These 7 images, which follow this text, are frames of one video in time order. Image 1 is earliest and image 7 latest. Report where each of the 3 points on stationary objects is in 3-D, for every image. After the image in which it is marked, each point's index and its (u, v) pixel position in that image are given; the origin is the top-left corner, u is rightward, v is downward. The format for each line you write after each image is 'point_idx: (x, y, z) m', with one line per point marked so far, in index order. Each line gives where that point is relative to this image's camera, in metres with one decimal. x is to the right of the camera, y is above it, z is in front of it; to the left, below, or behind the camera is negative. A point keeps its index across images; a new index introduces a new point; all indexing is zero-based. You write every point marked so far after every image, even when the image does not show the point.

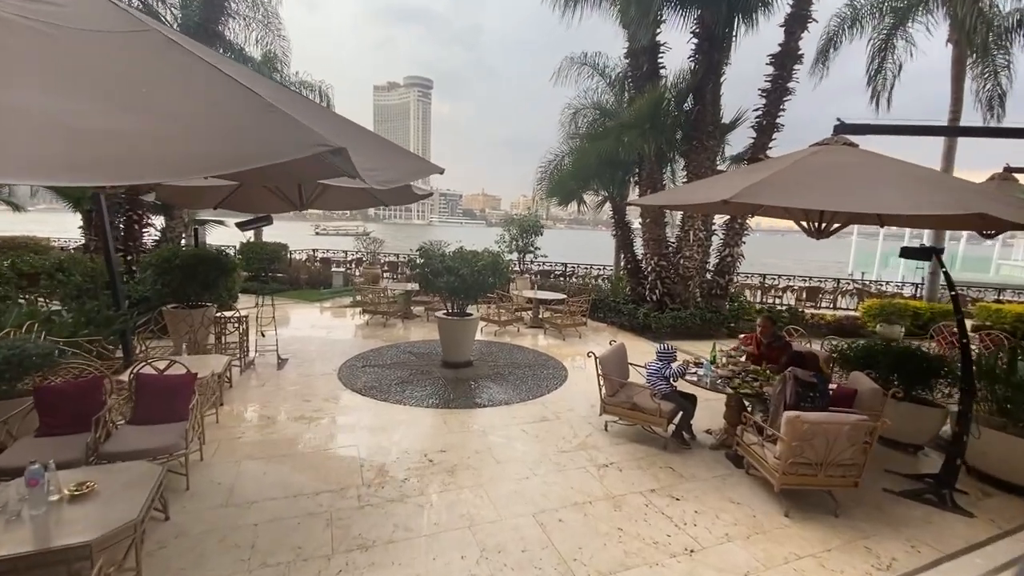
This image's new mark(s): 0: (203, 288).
0: (-4.3, 0.0, +6.2) m
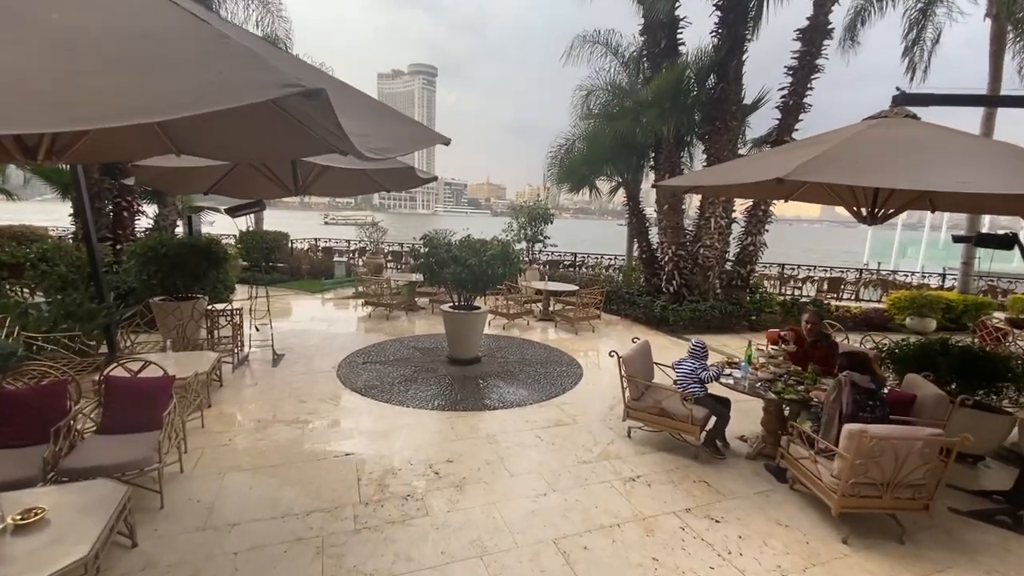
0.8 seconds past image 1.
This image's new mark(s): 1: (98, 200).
0: (-4.2, +0.1, +5.8) m
1: (-6.7, +1.4, +7.2) m
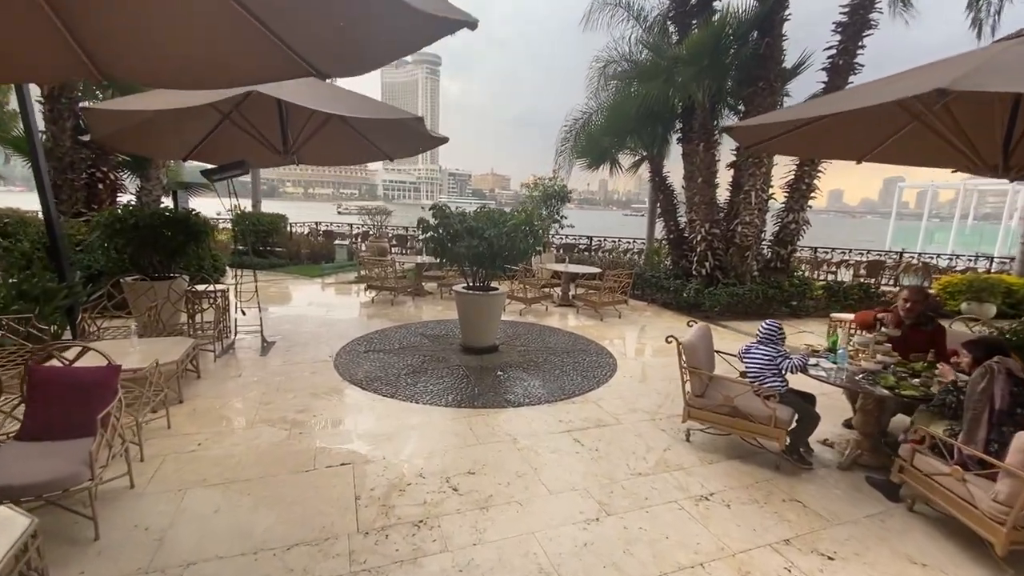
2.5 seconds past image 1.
0: (-3.9, +0.4, +5.1) m
1: (-6.4, +1.7, +6.5) m
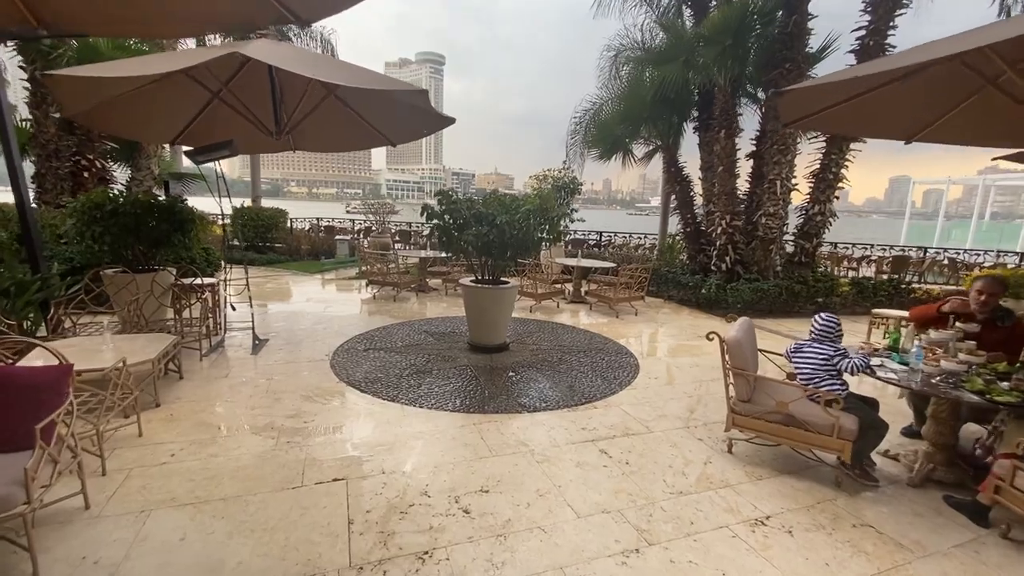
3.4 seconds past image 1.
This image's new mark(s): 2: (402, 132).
0: (-3.8, +0.4, +4.7) m
1: (-6.3, +1.8, +6.1) m
2: (-1.2, +1.7, +5.0) m
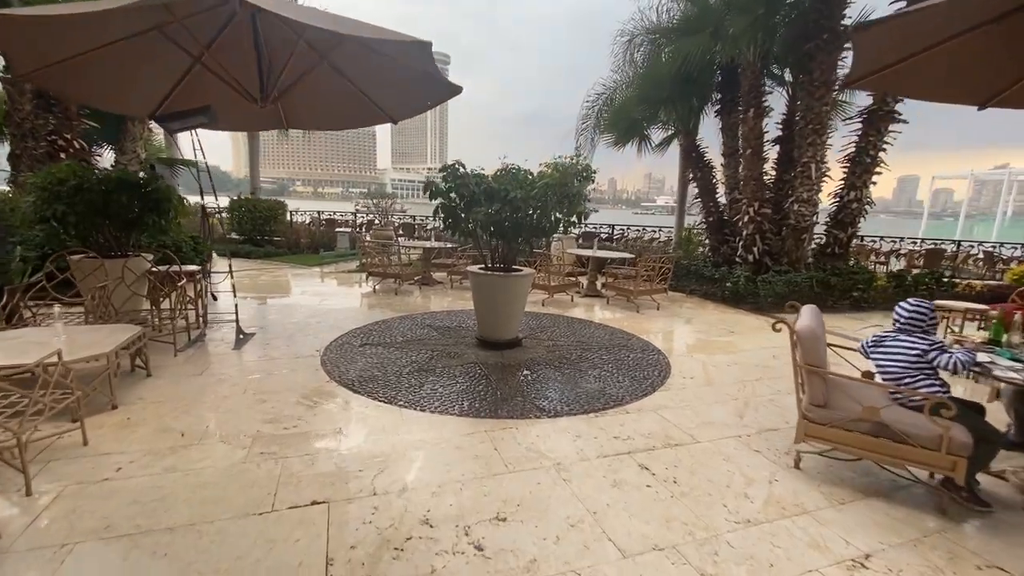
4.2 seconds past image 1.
0: (-3.6, +0.6, +4.2) m
1: (-6.1, +1.9, +5.7) m
2: (-1.1, +1.8, +4.5) m
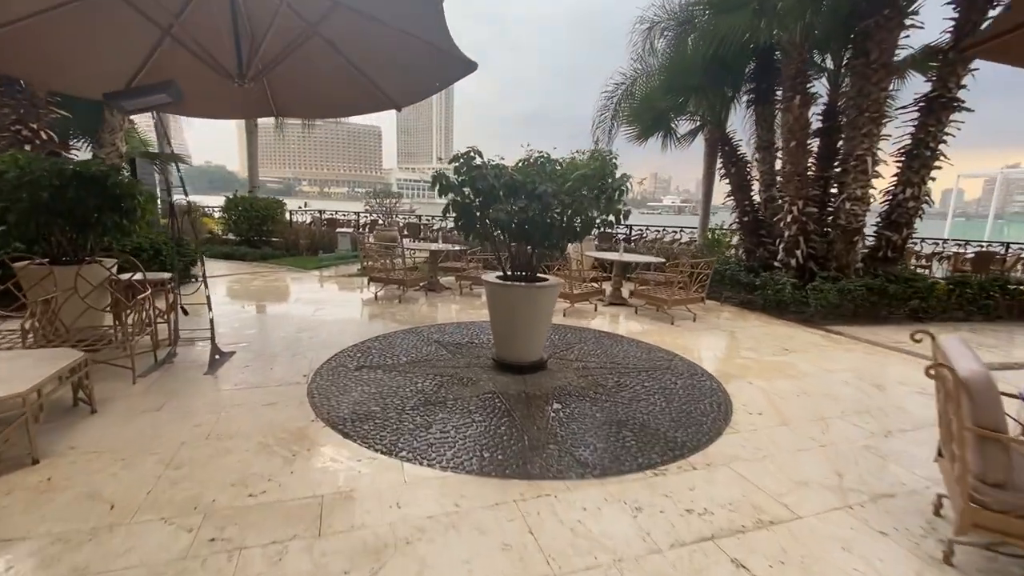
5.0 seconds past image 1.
0: (-3.4, +0.5, +3.6) m
1: (-5.9, +1.8, +5.1) m
2: (-0.9, +1.7, +3.8) m
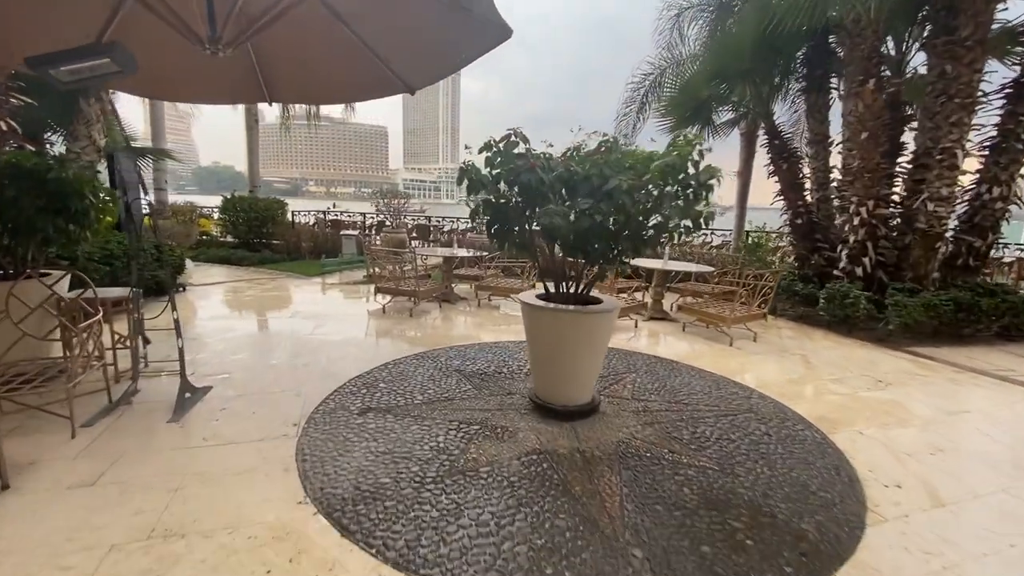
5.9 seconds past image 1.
0: (-3.2, +0.3, +2.9) m
1: (-5.6, +1.7, +4.4) m
2: (-0.6, +1.6, +3.1) m
